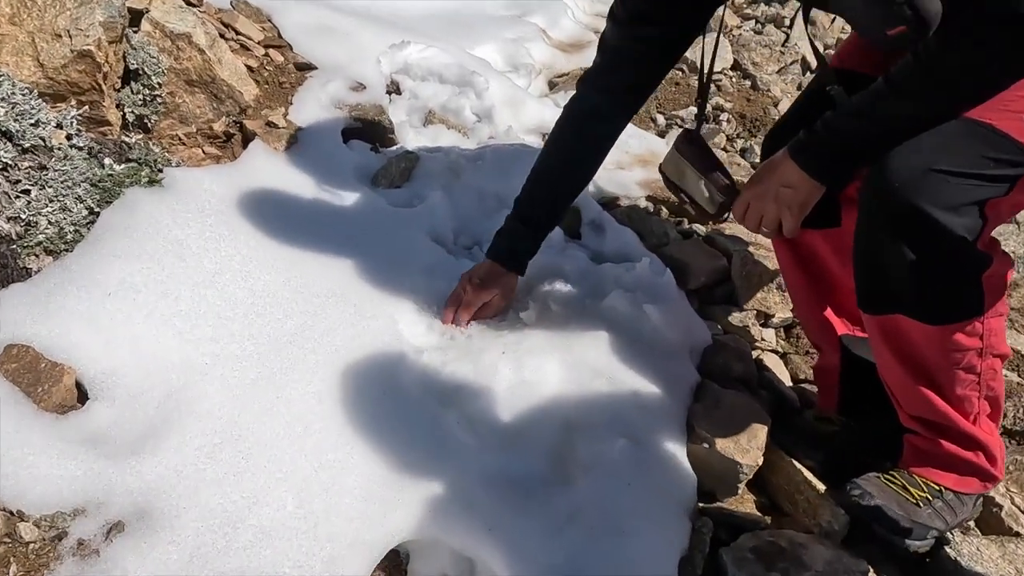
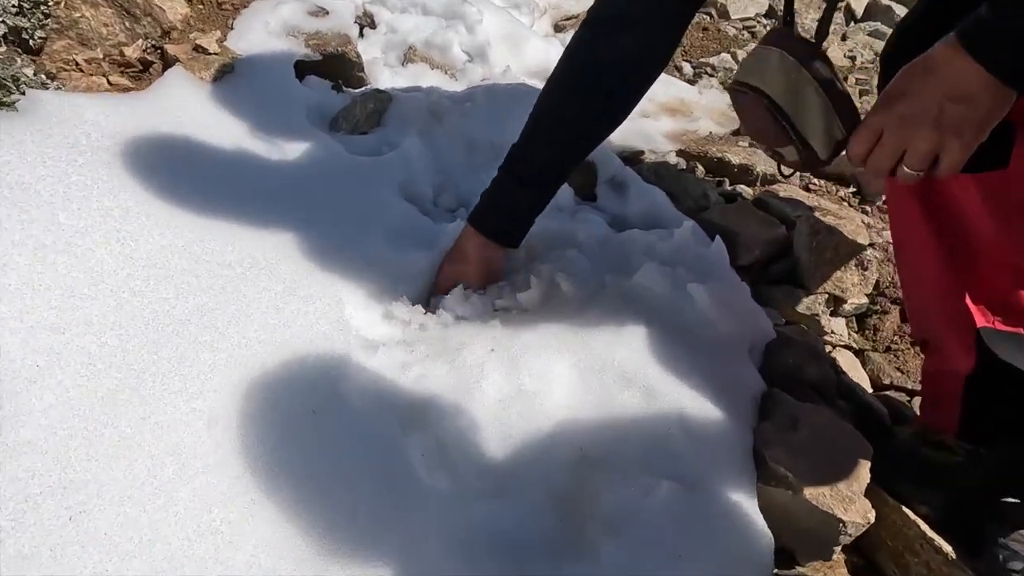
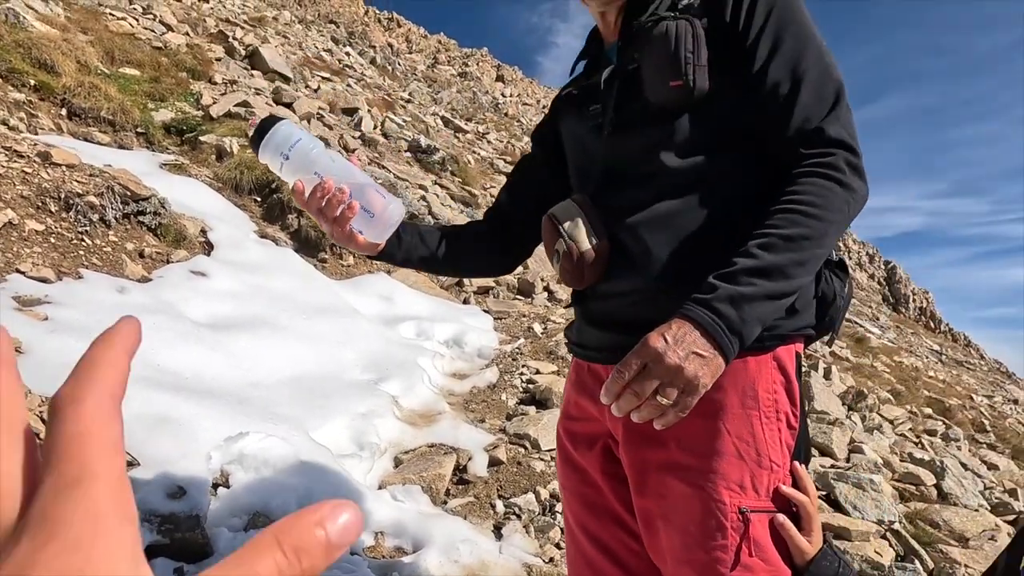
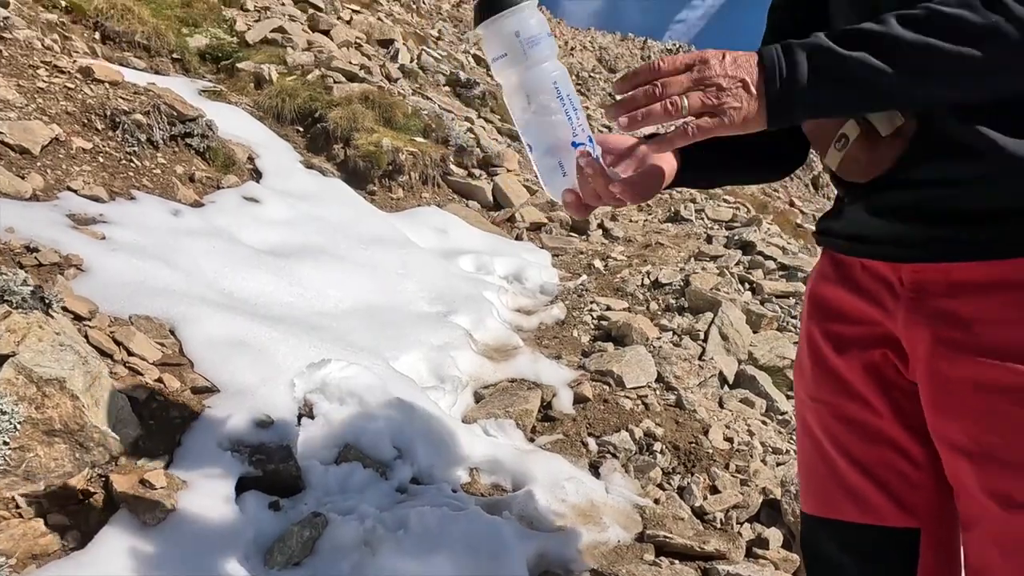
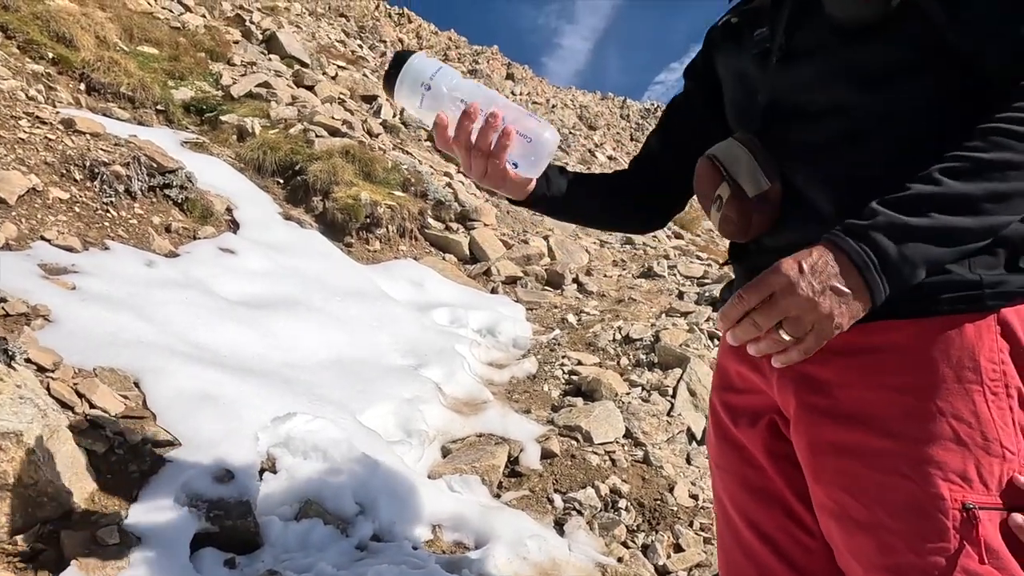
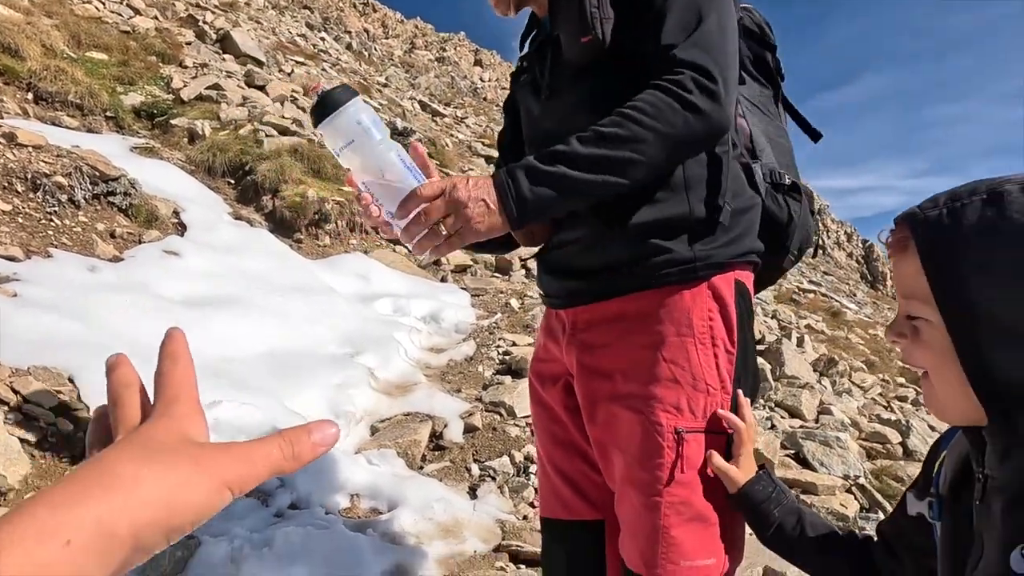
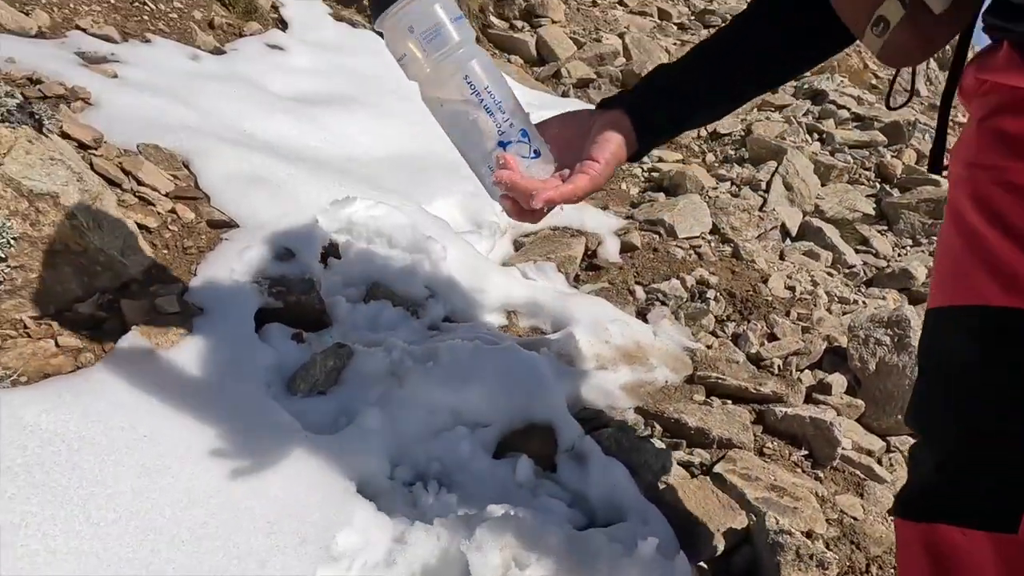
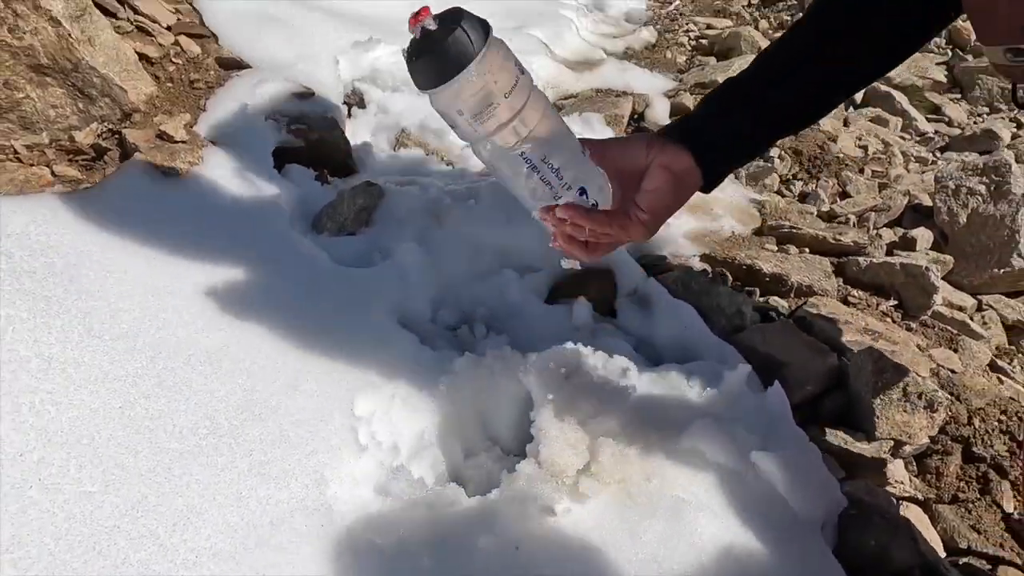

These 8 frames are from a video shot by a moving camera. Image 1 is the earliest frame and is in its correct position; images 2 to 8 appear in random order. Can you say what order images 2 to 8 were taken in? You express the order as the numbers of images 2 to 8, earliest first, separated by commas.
2, 8, 7, 4, 5, 3, 6
